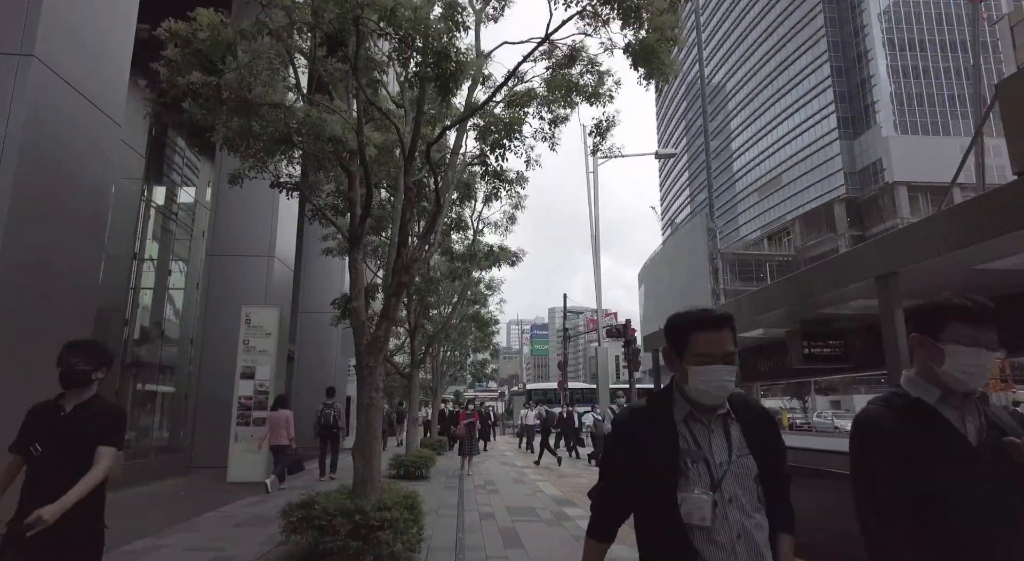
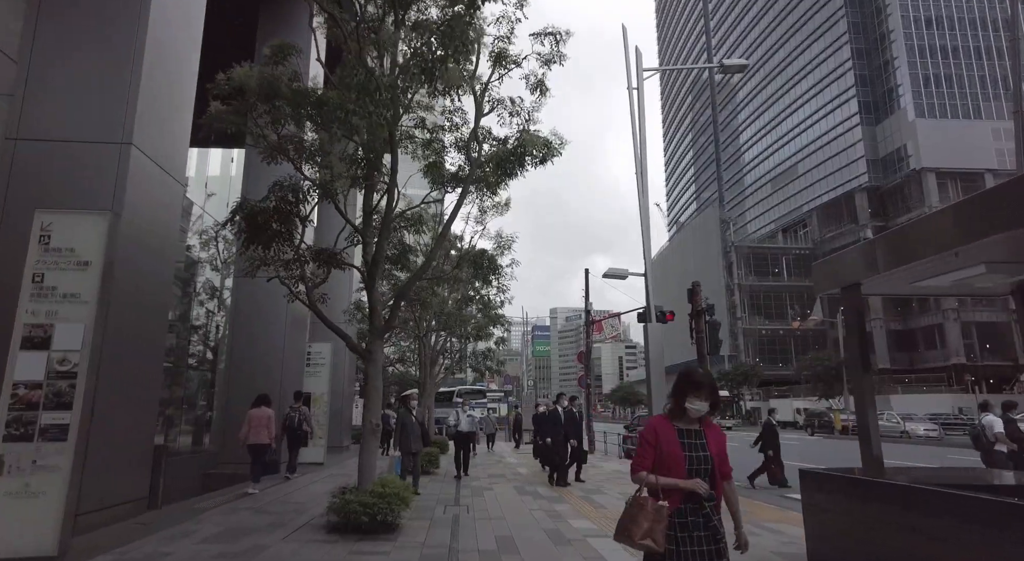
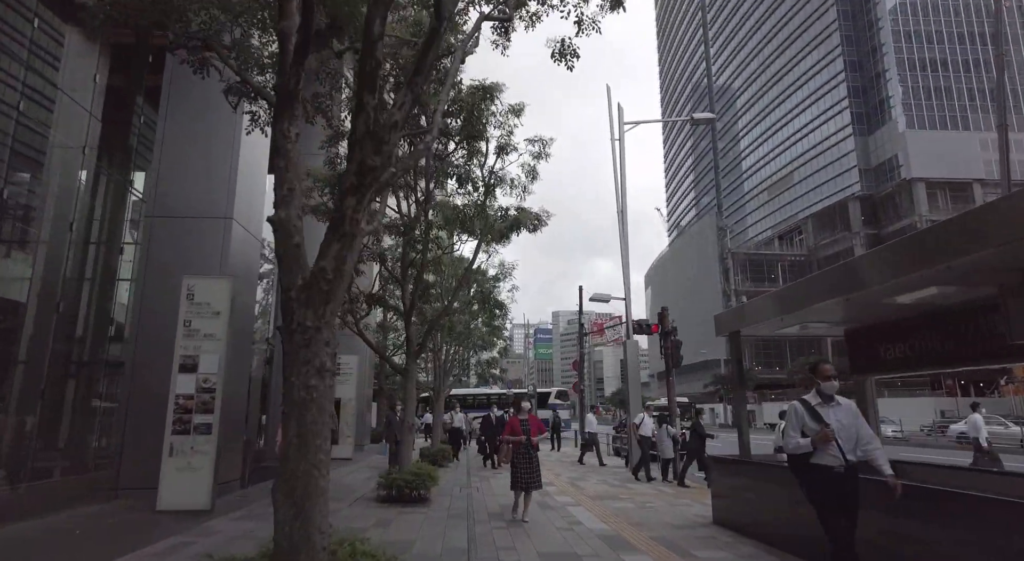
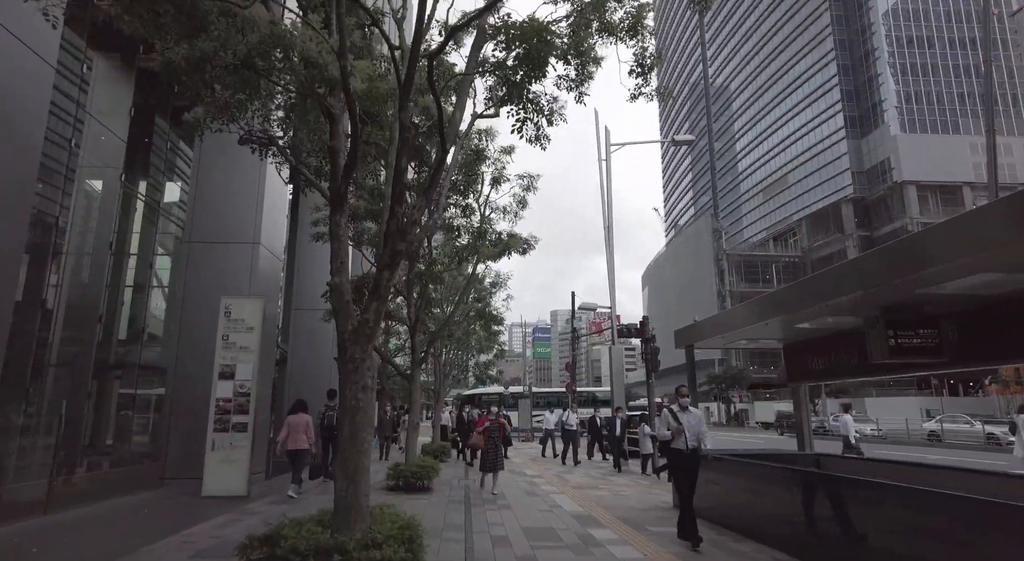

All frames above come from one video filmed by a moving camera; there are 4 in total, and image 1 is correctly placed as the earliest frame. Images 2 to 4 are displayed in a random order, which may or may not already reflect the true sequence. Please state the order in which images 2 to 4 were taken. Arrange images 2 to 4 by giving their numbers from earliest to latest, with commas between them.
4, 3, 2
